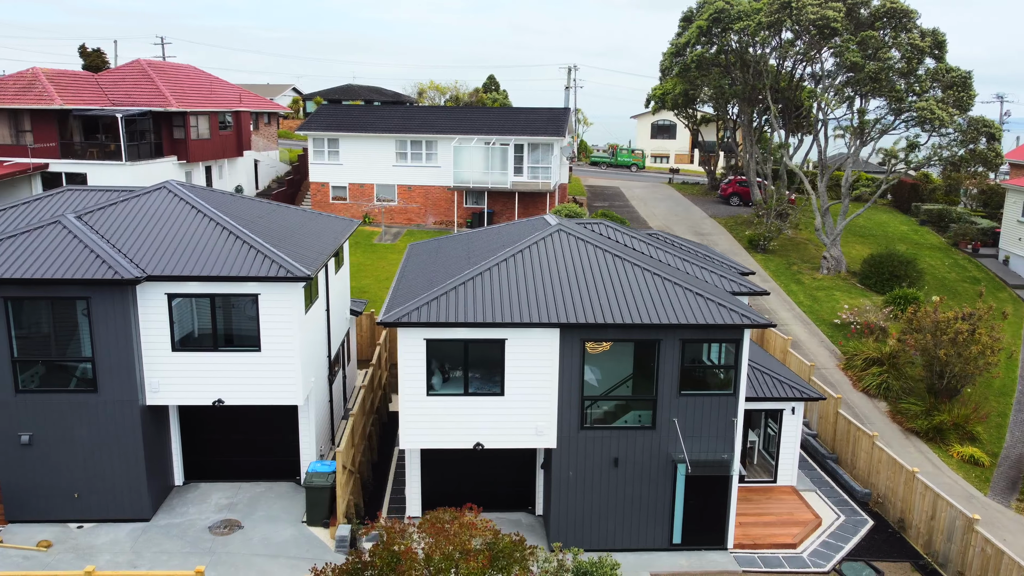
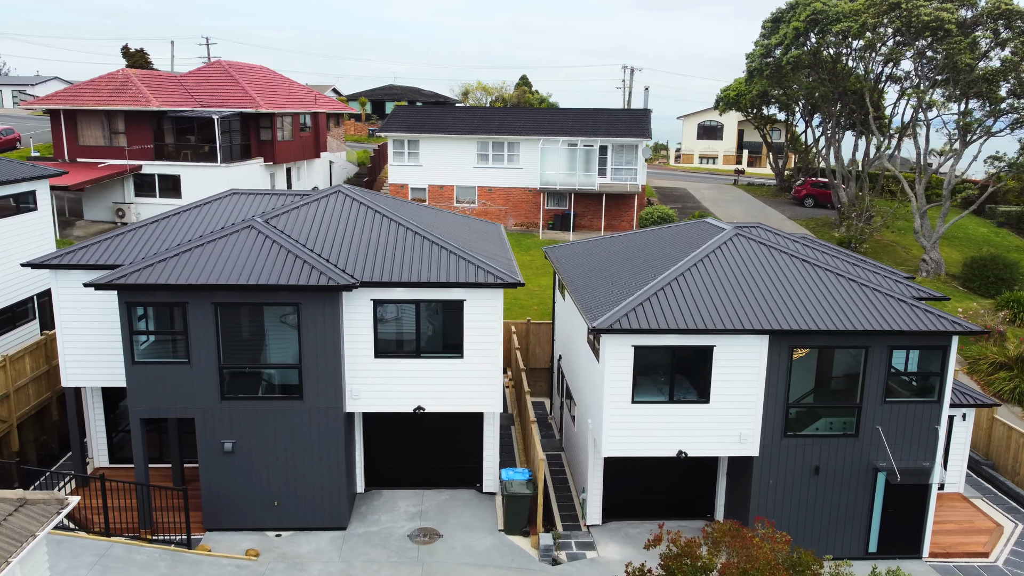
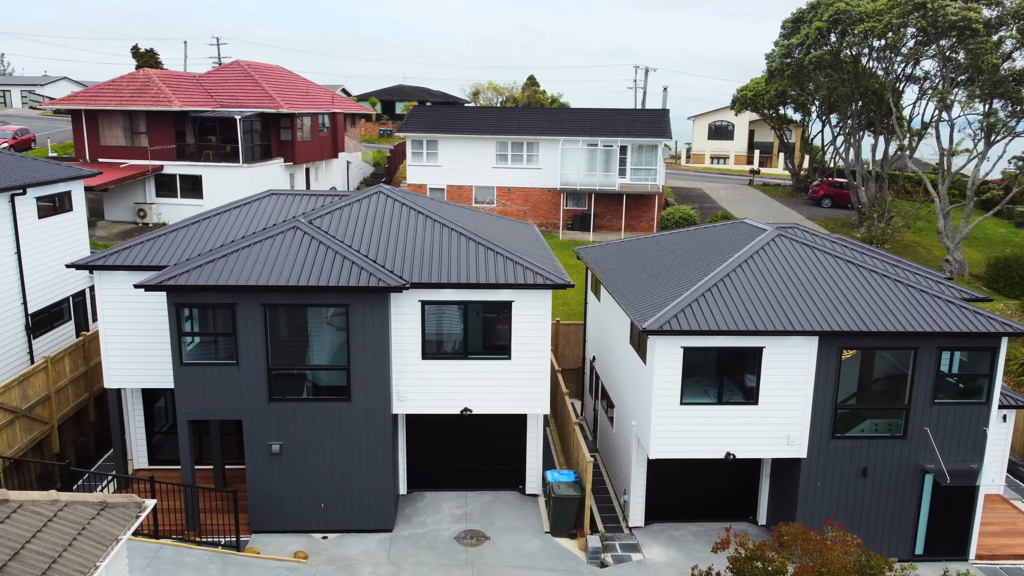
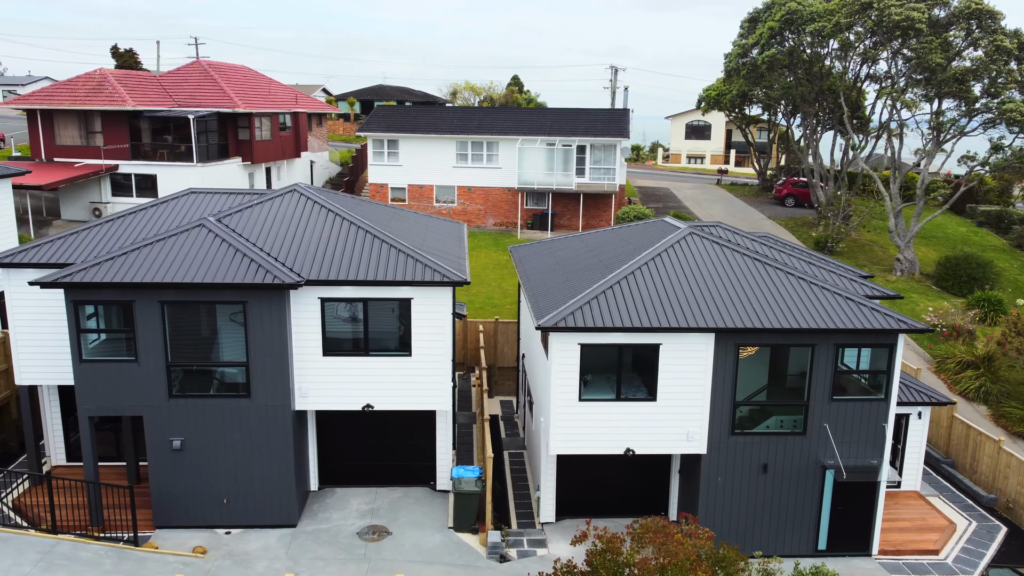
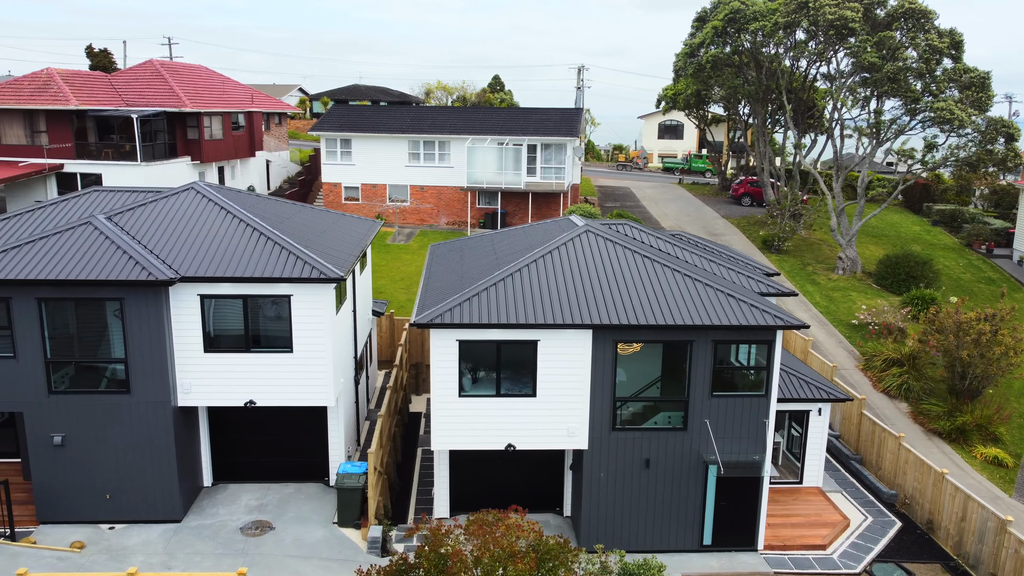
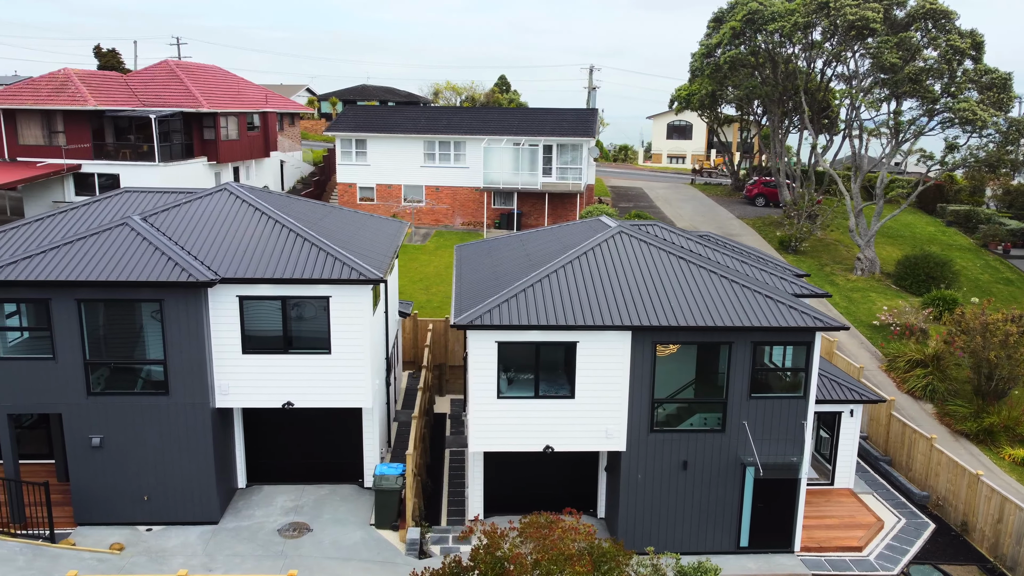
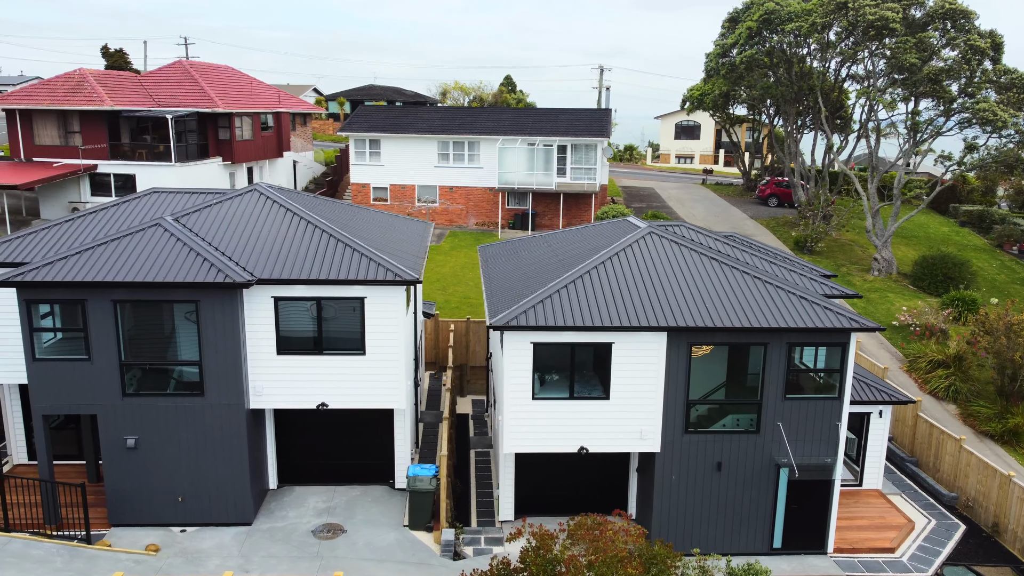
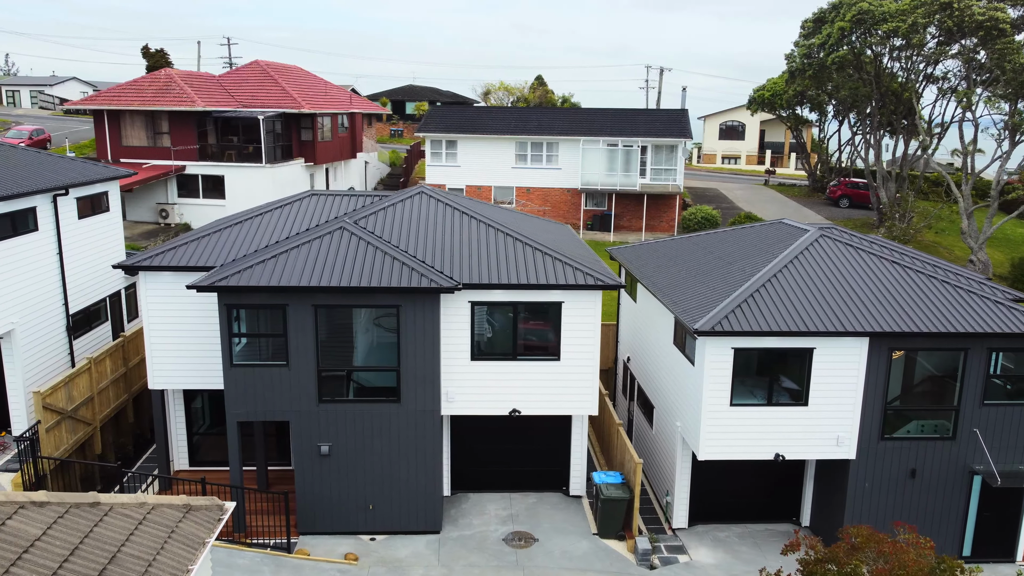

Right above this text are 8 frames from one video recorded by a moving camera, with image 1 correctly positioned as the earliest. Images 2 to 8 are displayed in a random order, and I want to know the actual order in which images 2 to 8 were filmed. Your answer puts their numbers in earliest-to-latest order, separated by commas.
5, 6, 7, 4, 2, 3, 8
